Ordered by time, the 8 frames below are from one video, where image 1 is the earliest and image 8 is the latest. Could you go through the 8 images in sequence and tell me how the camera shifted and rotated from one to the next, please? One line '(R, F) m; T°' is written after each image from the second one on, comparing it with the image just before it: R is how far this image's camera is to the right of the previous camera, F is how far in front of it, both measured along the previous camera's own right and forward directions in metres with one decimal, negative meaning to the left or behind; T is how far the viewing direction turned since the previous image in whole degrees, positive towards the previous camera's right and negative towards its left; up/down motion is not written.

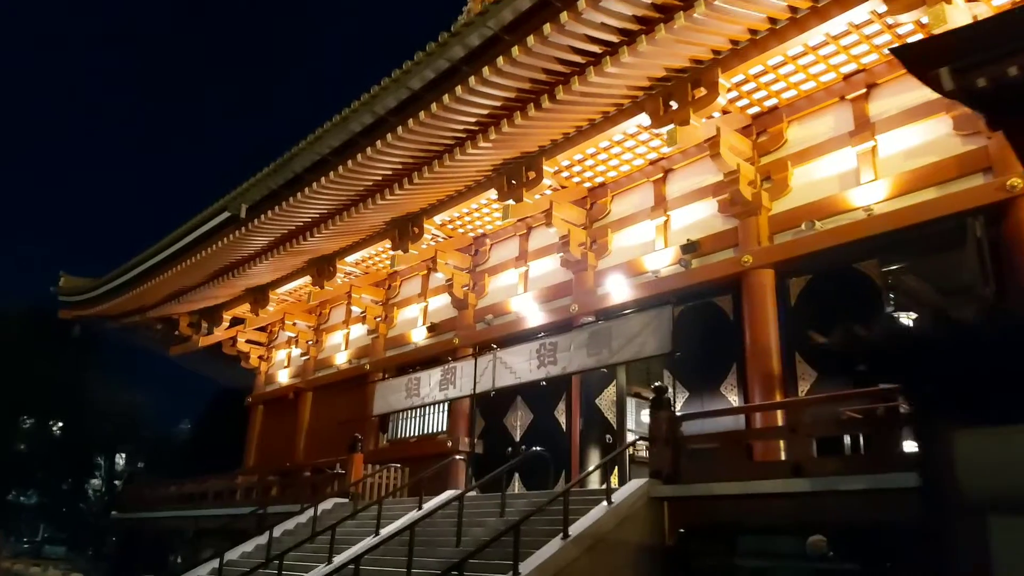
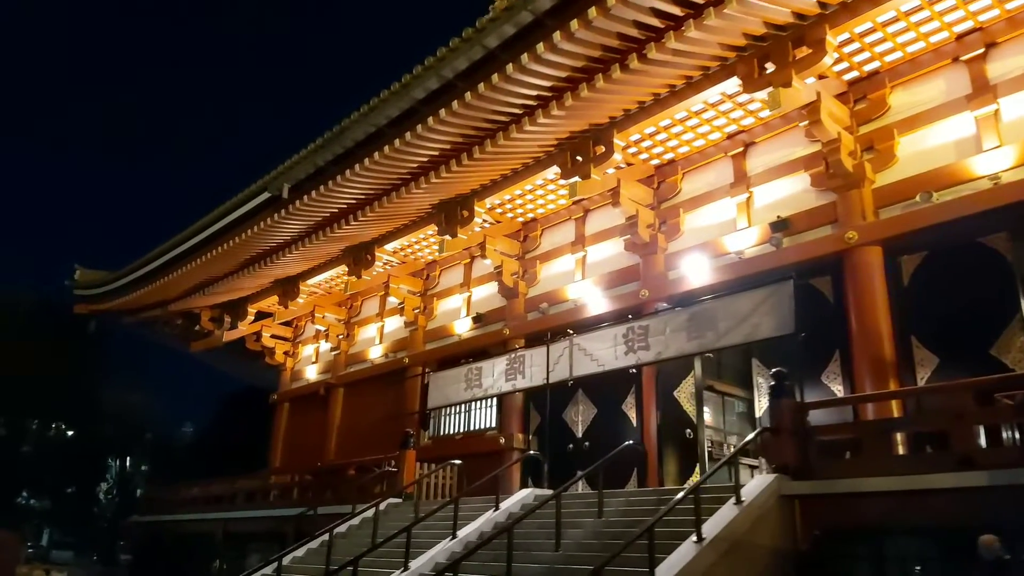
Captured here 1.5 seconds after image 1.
(-0.8, +0.7) m; 0°
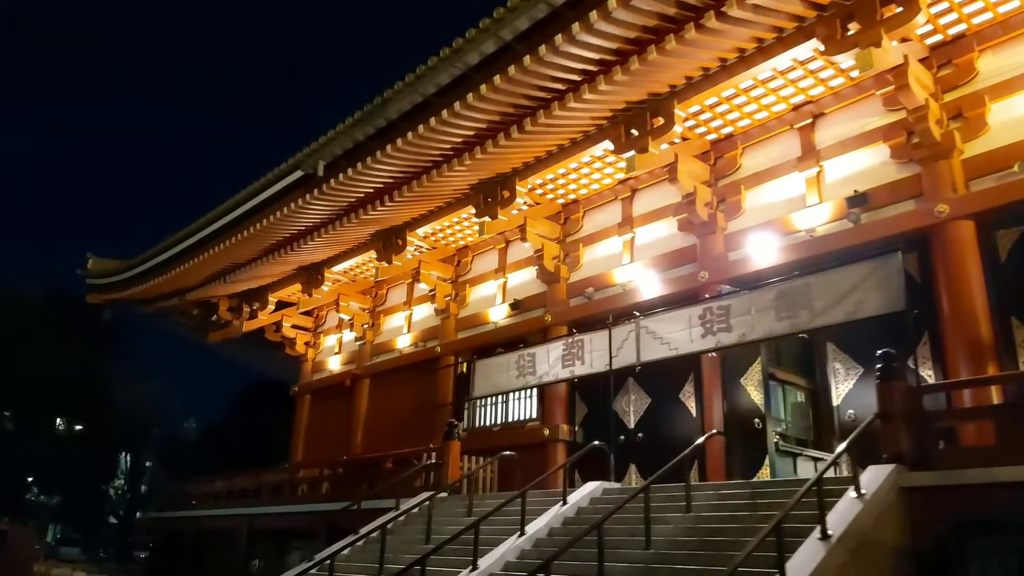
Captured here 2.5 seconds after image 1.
(-0.6, +0.5) m; 0°
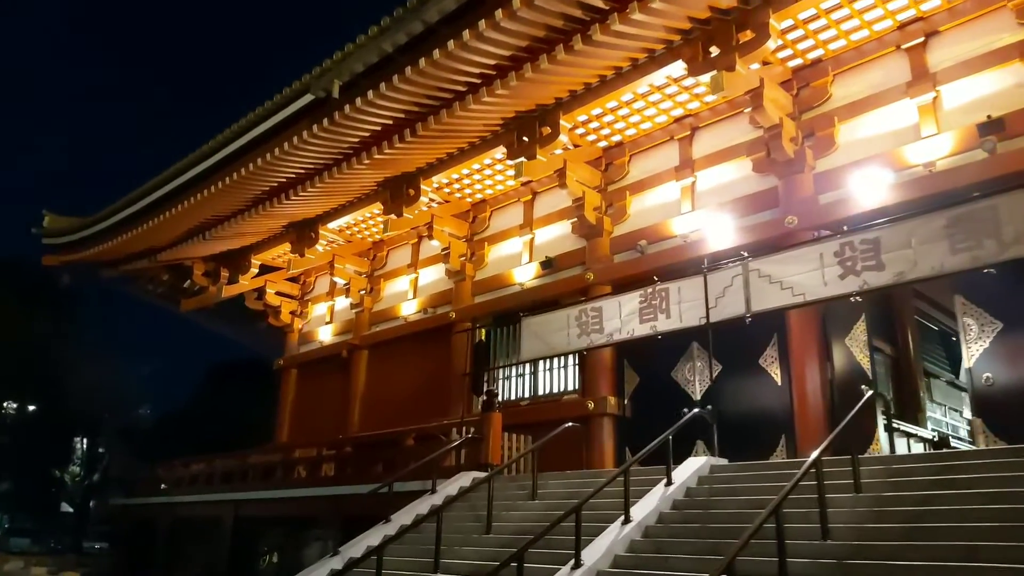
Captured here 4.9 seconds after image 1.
(-0.9, +1.4) m; +3°
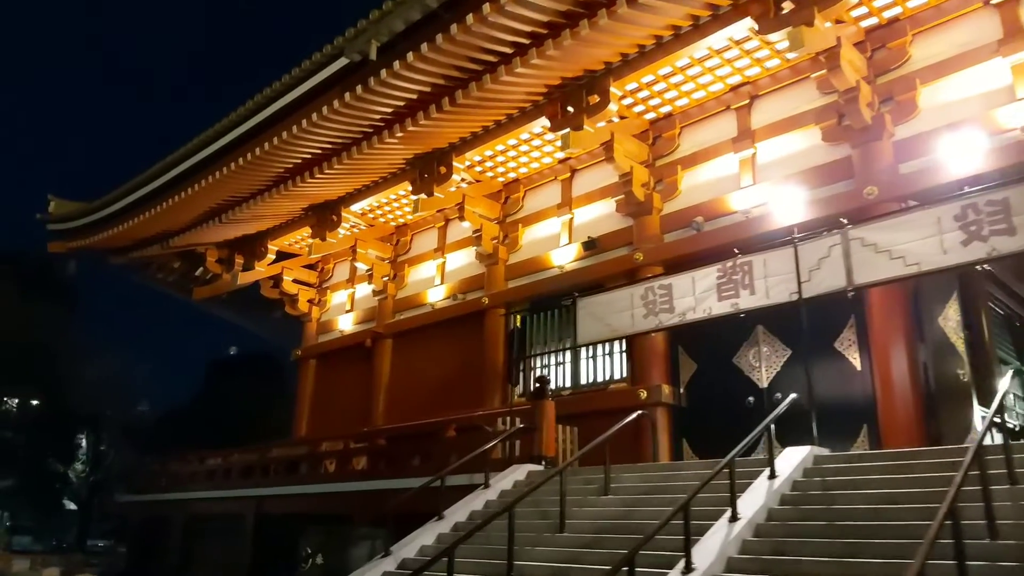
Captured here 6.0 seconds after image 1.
(-0.5, +0.6) m; 0°
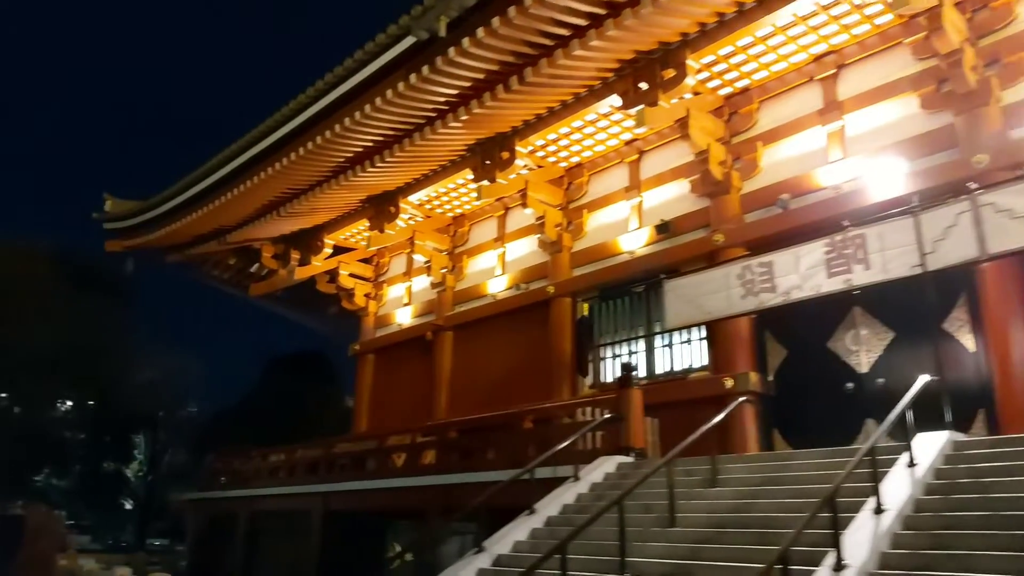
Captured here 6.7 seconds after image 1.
(-0.4, +0.3) m; -3°
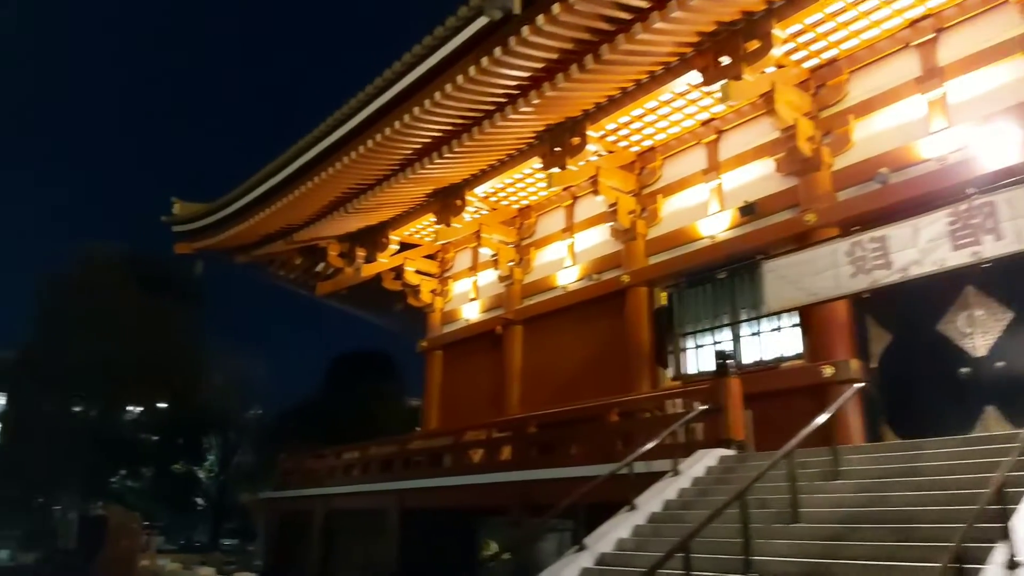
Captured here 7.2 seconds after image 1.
(-0.3, +0.3) m; -4°
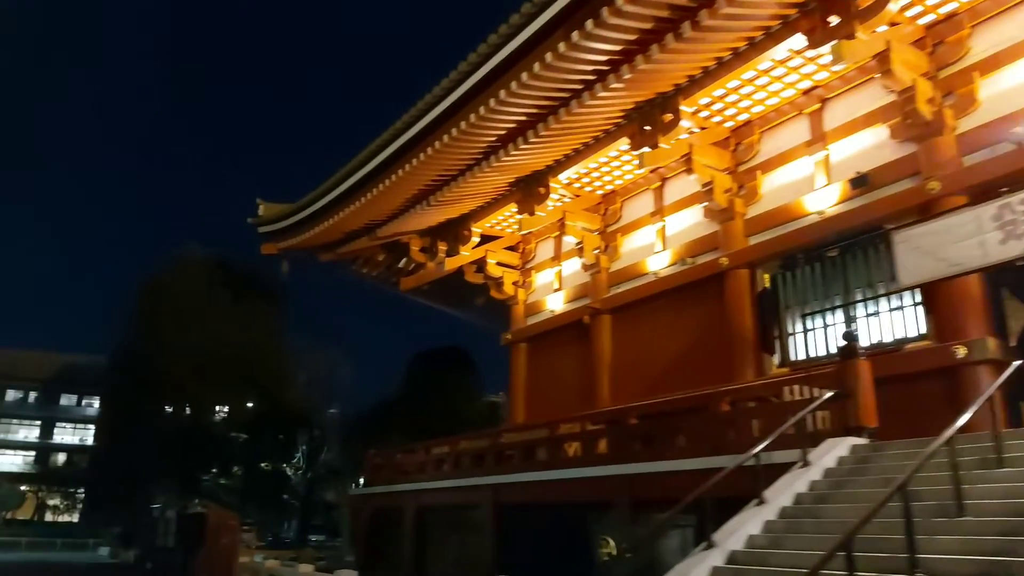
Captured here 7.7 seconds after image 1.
(-0.3, +0.3) m; -5°
